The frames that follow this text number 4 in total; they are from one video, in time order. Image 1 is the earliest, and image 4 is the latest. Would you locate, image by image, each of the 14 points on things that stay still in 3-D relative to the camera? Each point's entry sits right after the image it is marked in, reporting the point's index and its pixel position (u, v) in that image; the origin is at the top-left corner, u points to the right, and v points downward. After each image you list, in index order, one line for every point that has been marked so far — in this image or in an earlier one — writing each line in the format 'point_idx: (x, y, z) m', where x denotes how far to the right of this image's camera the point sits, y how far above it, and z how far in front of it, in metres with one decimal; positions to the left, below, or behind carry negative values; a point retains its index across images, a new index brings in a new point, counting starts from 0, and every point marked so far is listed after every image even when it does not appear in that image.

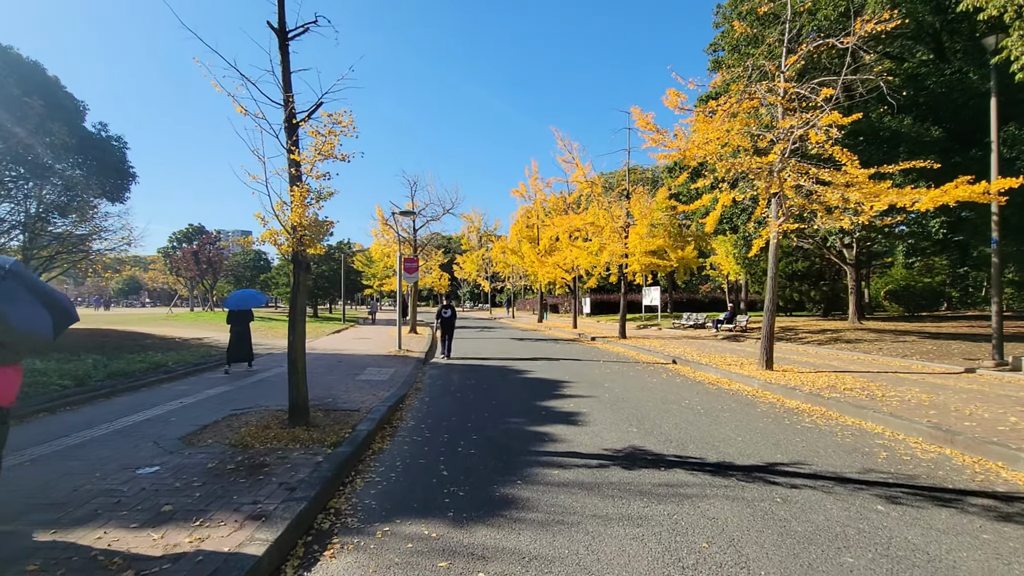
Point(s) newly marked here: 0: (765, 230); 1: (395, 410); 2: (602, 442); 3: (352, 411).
0: (+6.7, +1.5, +13.0) m
1: (-2.0, -2.1, +8.4) m
2: (+1.2, -2.0, +6.4) m
3: (-2.5, -1.9, +7.7) m
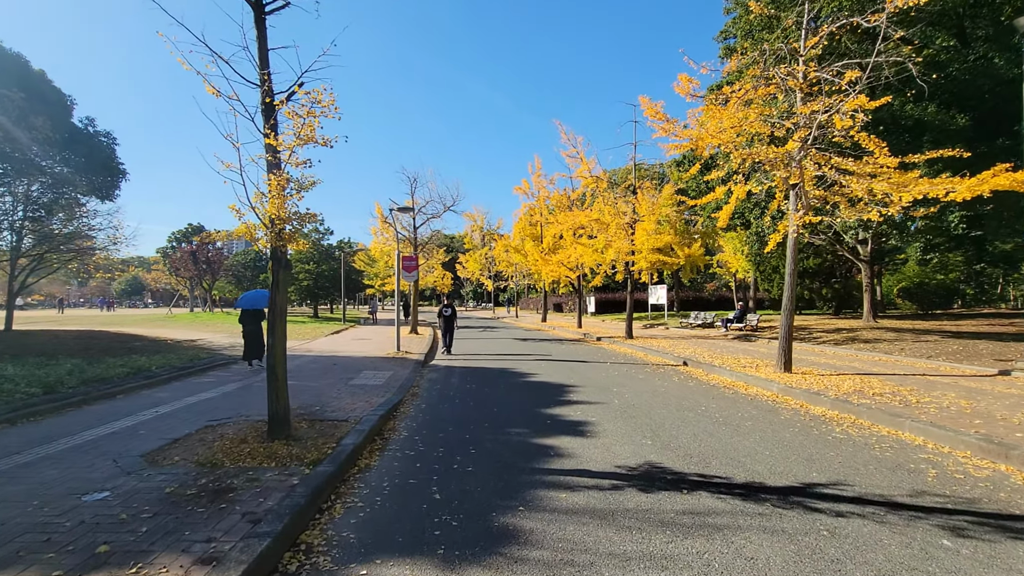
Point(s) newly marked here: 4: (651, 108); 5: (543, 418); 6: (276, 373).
0: (+6.8, +1.6, +12.2) m
1: (-2.0, -2.1, +7.7) m
2: (+1.2, -2.0, +5.7) m
3: (-2.5, -1.9, +7.1) m
4: (+3.6, +4.7, +12.8) m
5: (+0.5, -2.0, +7.7) m
6: (-2.9, -1.1, +6.1) m
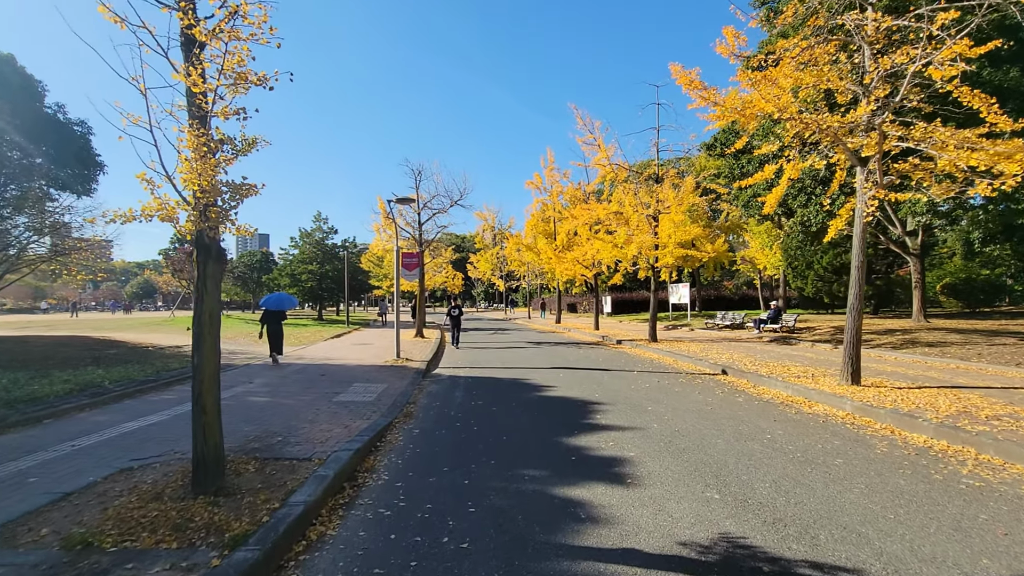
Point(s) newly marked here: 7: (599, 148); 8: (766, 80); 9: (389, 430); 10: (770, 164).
0: (+7.0, +1.7, +10.4) m
1: (-1.8, -2.0, +6.1) m
2: (+1.3, -1.9, +4.0) m
3: (-2.3, -1.9, +5.4) m
4: (+3.9, +4.7, +11.0) m
5: (+0.6, -2.0, +6.0) m
6: (-2.8, -1.1, +4.5) m
7: (+3.4, +5.5, +19.4) m
8: (+4.7, +3.9, +9.2) m
9: (-1.8, -2.1, +7.3) m
10: (+6.0, +2.9, +11.4) m
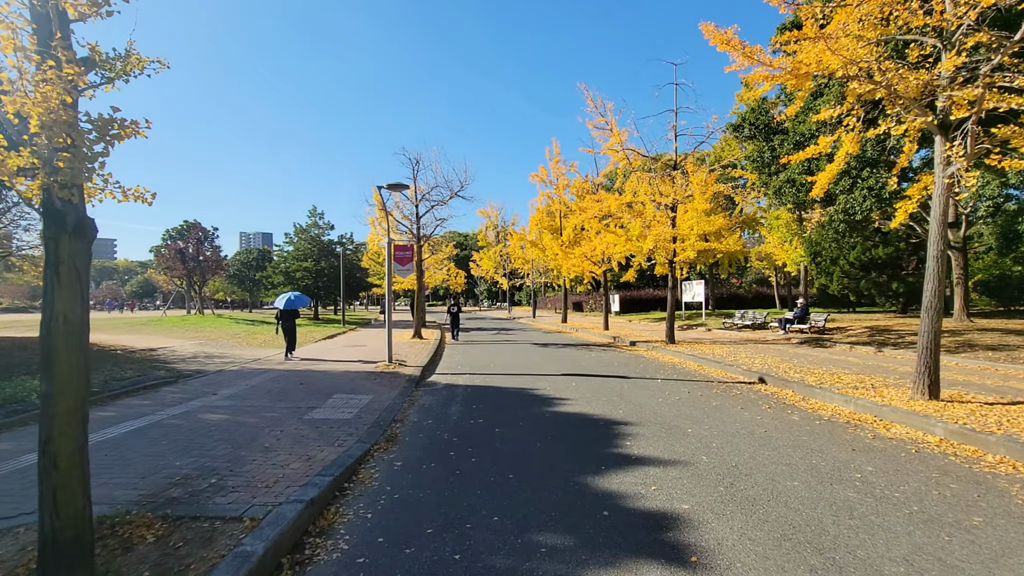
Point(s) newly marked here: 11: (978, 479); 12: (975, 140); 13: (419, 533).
0: (+7.1, +1.8, +8.7) m
1: (-1.7, -2.0, +4.5) m
2: (+1.4, -1.9, +2.4) m
3: (-2.2, -1.8, +3.8) m
4: (+4.0, +4.8, +9.4) m
5: (+0.7, -1.9, +4.4) m
6: (-2.8, -1.0, +3.0) m
7: (+3.6, +5.6, +17.8) m
8: (+4.8, +4.0, +7.6) m
9: (-1.7, -2.0, +5.8) m
10: (+6.1, +3.0, +9.8) m
11: (+4.7, -1.9, +5.0) m
12: (+6.7, +2.1, +7.2) m
13: (-0.8, -2.0, +4.0) m
